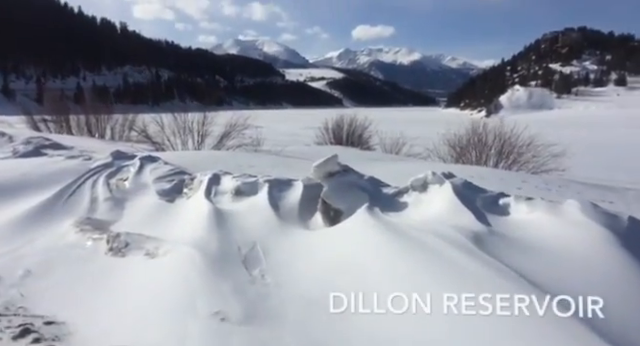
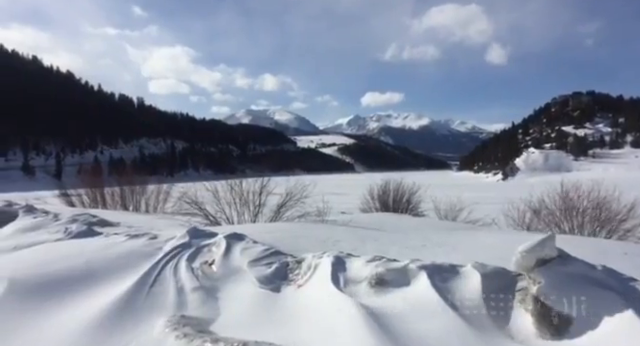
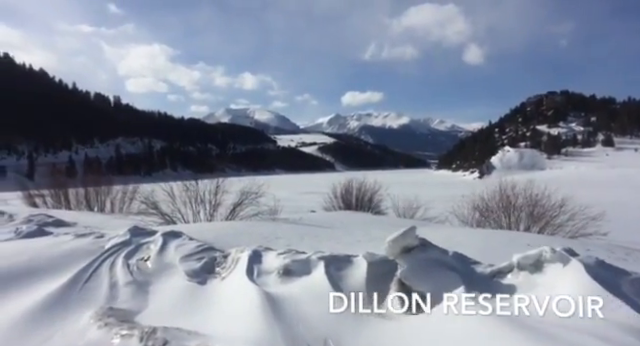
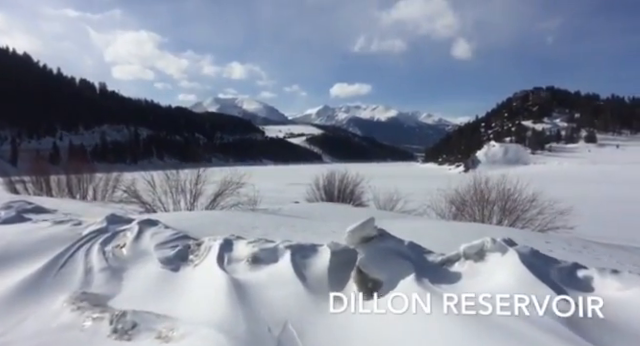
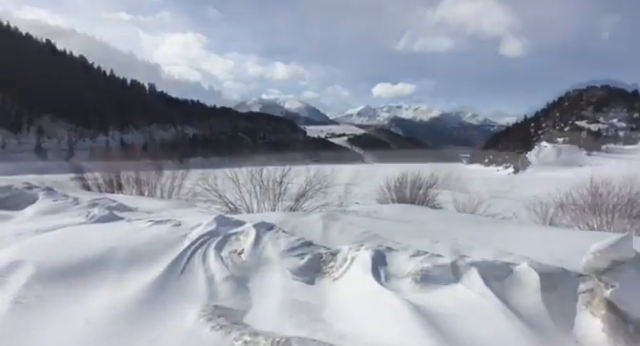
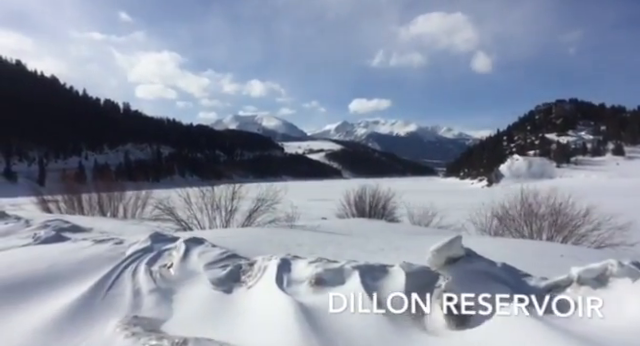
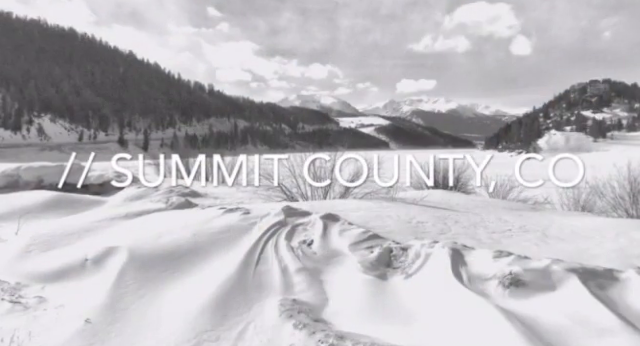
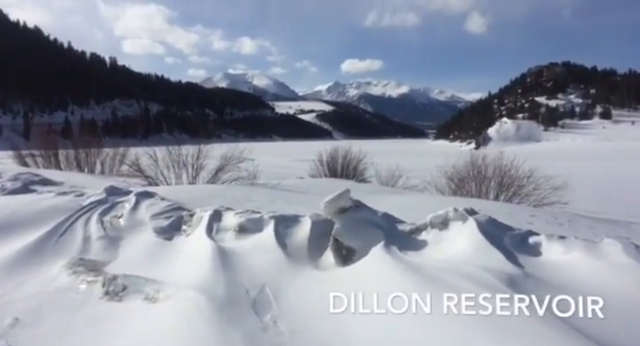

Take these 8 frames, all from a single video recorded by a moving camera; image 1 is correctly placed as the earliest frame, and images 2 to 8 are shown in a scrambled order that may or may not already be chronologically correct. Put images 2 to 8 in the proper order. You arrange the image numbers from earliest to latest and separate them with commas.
8, 4, 3, 6, 2, 5, 7
